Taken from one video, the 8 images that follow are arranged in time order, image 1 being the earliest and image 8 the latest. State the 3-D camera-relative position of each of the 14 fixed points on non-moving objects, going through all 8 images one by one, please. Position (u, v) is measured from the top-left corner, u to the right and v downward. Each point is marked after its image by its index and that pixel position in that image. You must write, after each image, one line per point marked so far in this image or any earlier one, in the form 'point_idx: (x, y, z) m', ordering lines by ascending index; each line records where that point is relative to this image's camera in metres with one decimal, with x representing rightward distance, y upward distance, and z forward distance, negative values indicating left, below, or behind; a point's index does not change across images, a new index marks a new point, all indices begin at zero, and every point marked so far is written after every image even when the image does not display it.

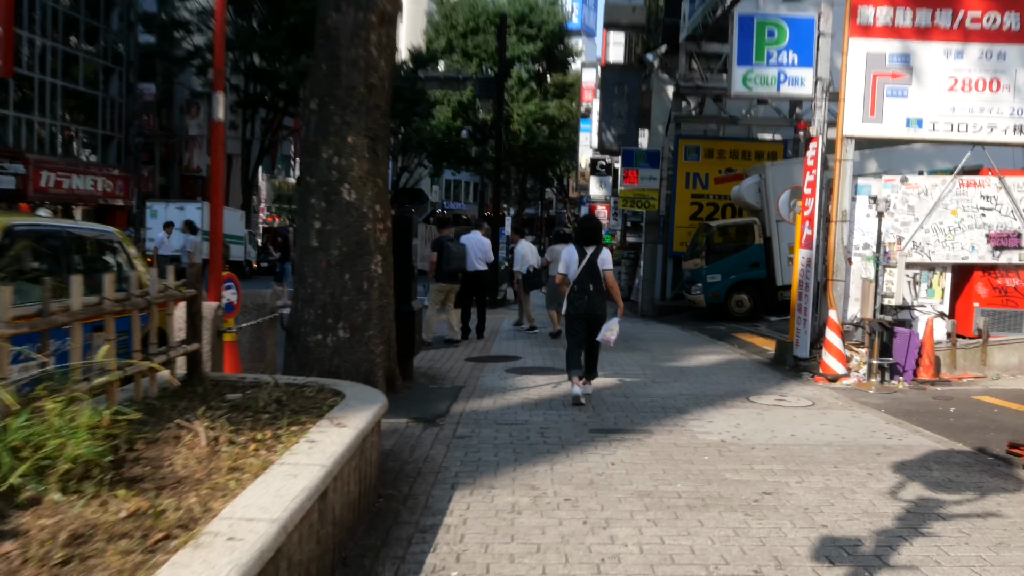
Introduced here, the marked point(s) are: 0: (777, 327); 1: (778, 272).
0: (+3.8, -0.6, +16.6) m
1: (+4.2, +0.2, +18.4) m
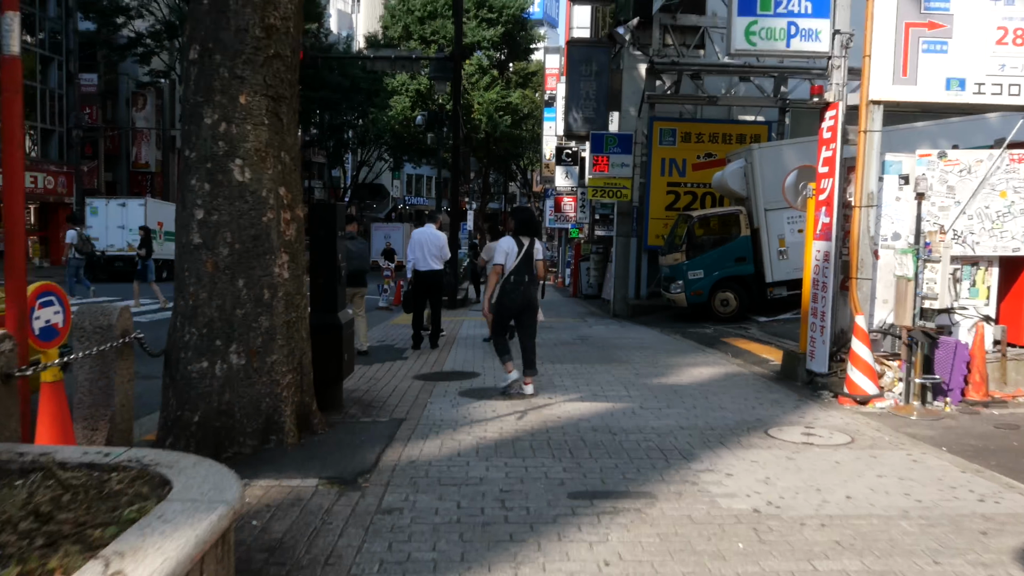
0: (+3.3, -0.5, +14.8) m
1: (+3.6, +0.3, +16.7) m
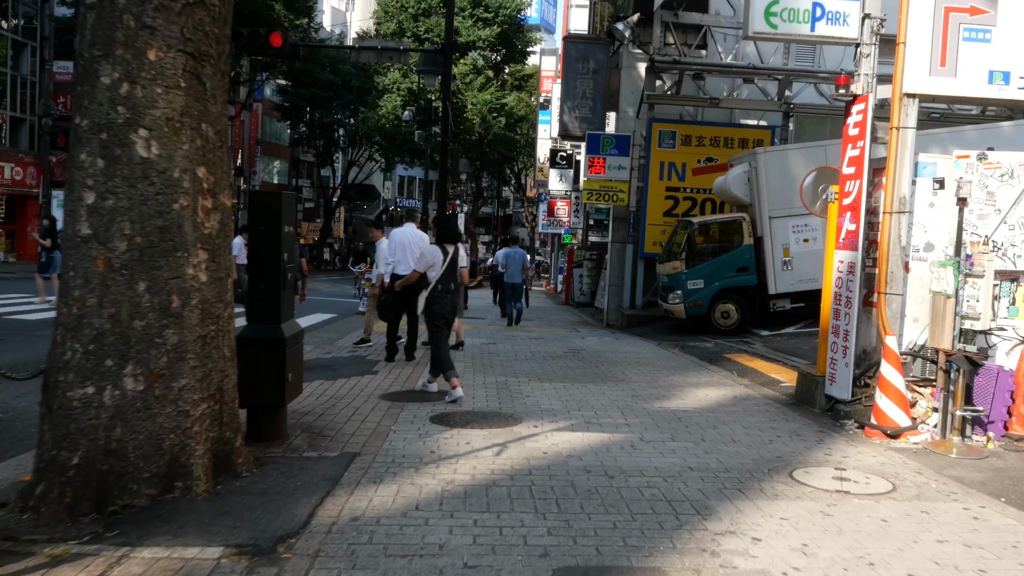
0: (+3.1, -0.7, +13.7) m
1: (+3.5, +0.1, +15.6) m
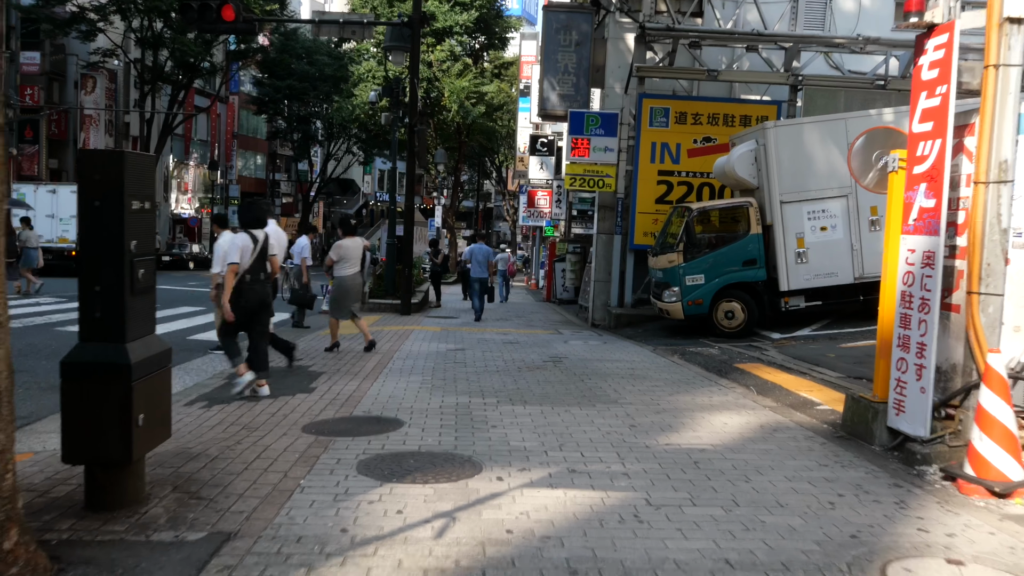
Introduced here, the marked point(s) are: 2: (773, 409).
0: (+2.8, -0.6, +11.8) m
1: (+3.1, +0.1, +13.6) m
2: (+1.7, -0.8, +7.6) m
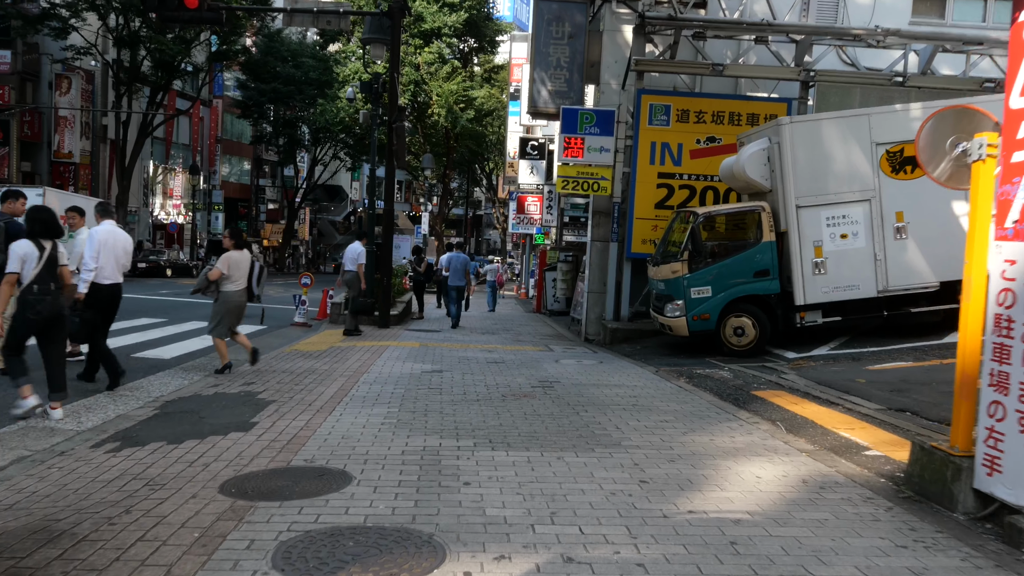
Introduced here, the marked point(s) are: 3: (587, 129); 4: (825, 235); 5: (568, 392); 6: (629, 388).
0: (+2.7, -0.8, +10.4) m
1: (+3.0, 0.0, +12.3) m
2: (+1.6, -0.9, +6.3) m
3: (+1.0, +2.2, +15.8) m
4: (+3.3, +0.6, +12.3) m
5: (+0.4, -0.8, +9.0) m
6: (+0.9, -0.8, +9.4) m
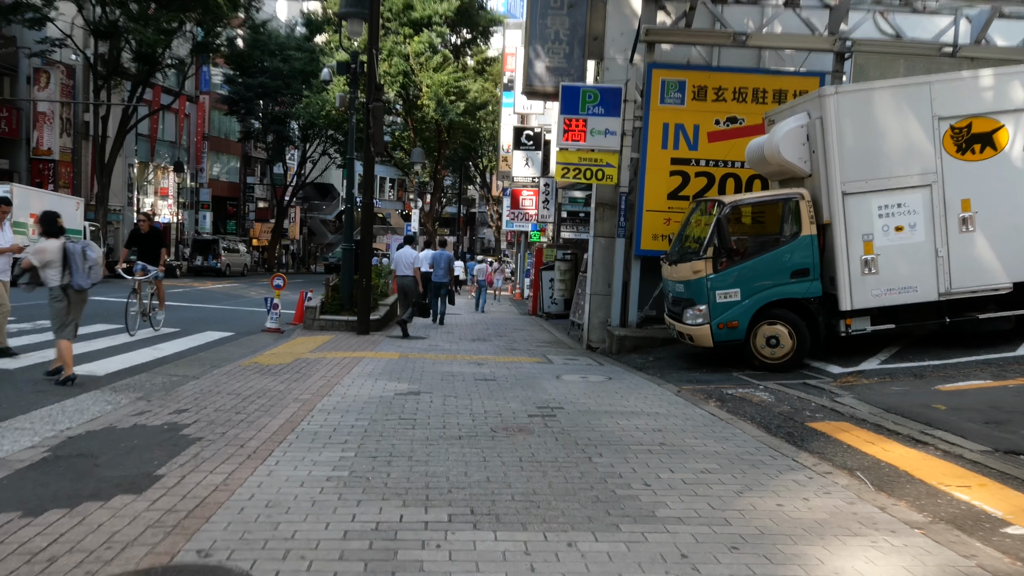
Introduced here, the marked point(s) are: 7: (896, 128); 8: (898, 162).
0: (+2.6, -0.8, +8.6) m
1: (+2.9, 0.0, +10.4) m
2: (+1.6, -0.9, +4.4) m
3: (+0.9, +2.1, +13.9) m
4: (+3.2, +0.5, +10.4) m
5: (+0.4, -0.8, +7.2) m
6: (+0.9, -0.8, +7.5) m
7: (+3.4, +1.4, +10.4) m
8: (+3.4, +1.1, +10.4) m
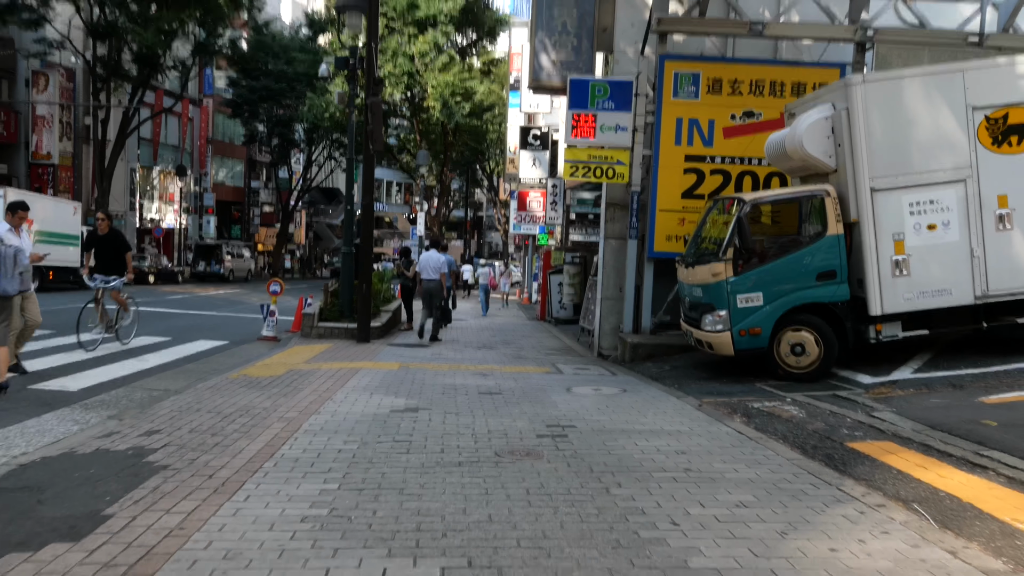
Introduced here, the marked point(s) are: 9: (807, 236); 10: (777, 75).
0: (+2.6, -0.8, +7.8) m
1: (+3.0, -0.1, +9.7) m
2: (+1.6, -0.9, +3.6) m
3: (+1.0, +2.1, +13.2) m
4: (+3.3, +0.5, +9.6) m
5: (+0.4, -0.9, +6.4) m
6: (+0.9, -0.9, +6.8) m
7: (+3.4, +1.4, +9.6) m
8: (+3.5, +1.1, +9.6) m
9: (+2.6, +0.5, +10.0) m
10: (+3.0, +2.3, +12.9) m
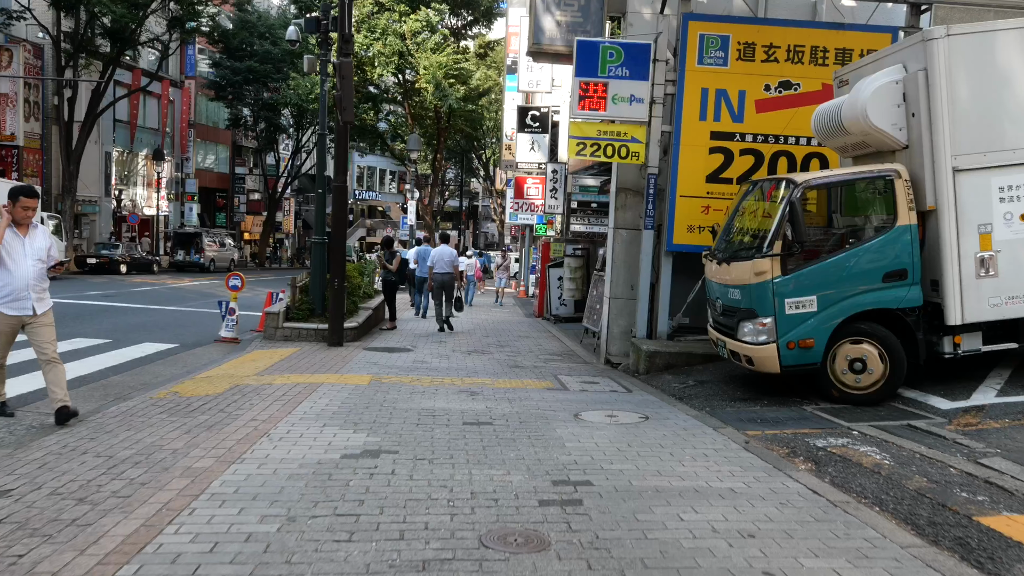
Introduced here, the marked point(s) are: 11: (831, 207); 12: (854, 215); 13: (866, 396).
0: (+2.6, -0.8, +5.9) m
1: (+2.9, -0.1, +7.7) m
2: (+1.6, -1.0, +1.7) m
3: (+1.0, +2.1, +11.2) m
4: (+3.2, +0.5, +7.7) m
5: (+0.4, -0.9, +4.4) m
6: (+0.9, -0.9, +4.8) m
7: (+3.4, +1.4, +7.6) m
8: (+3.4, +1.1, +7.6) m
9: (+2.6, +0.4, +8.0) m
10: (+2.9, +2.3, +10.9) m
11: (+2.3, +0.6, +8.1) m
12: (+2.6, +0.5, +8.0) m
13: (+2.5, -0.8, +8.1) m
